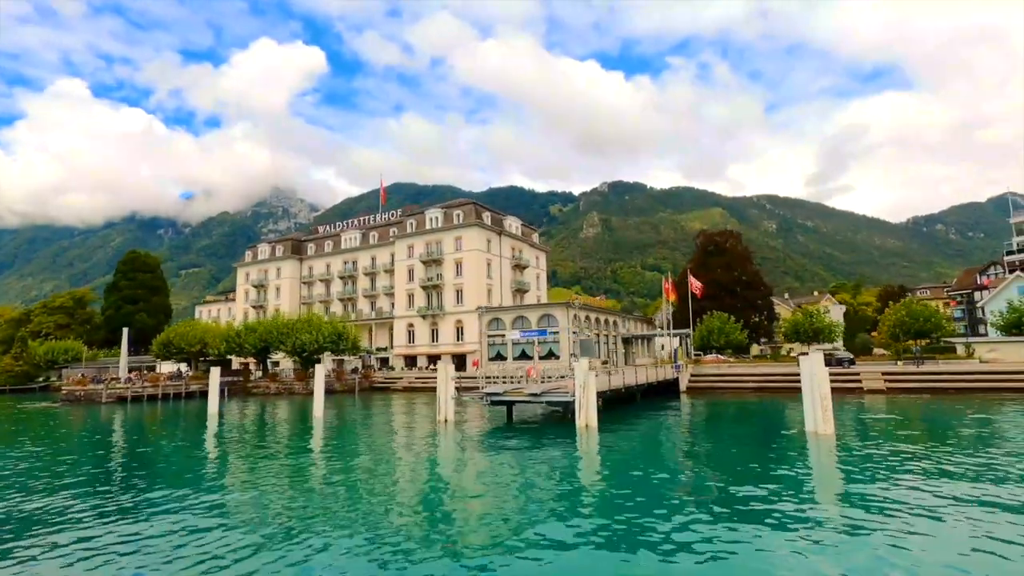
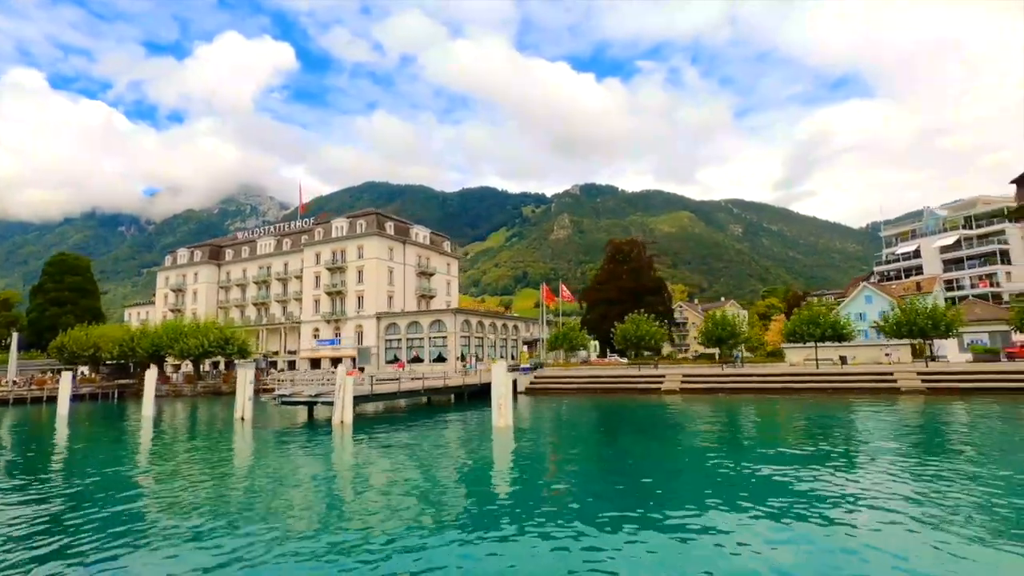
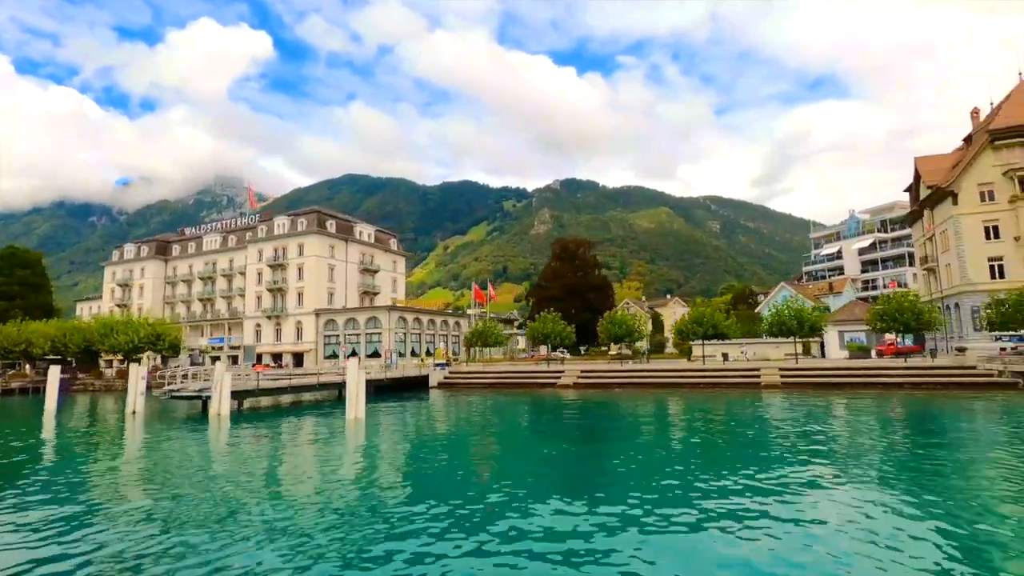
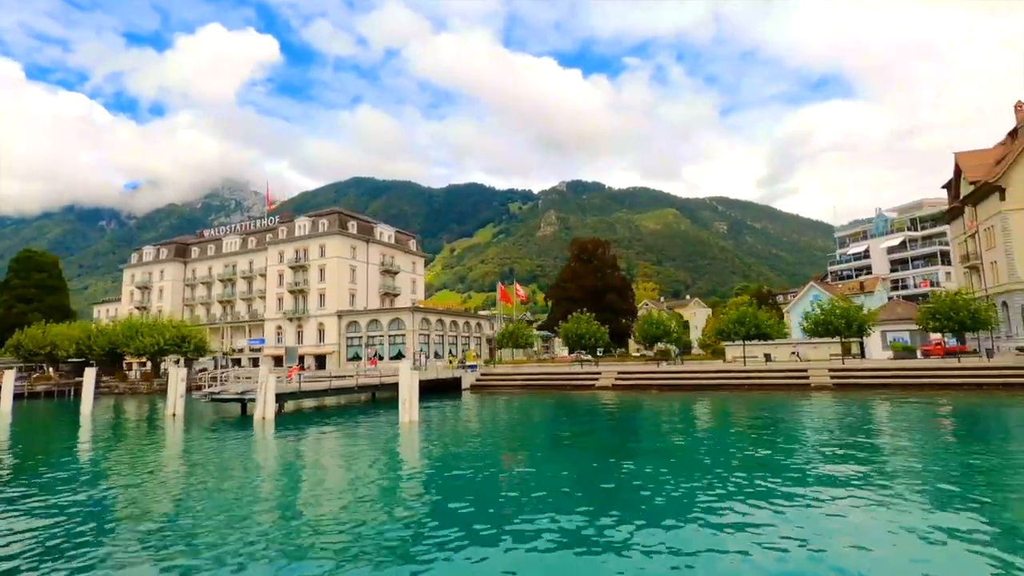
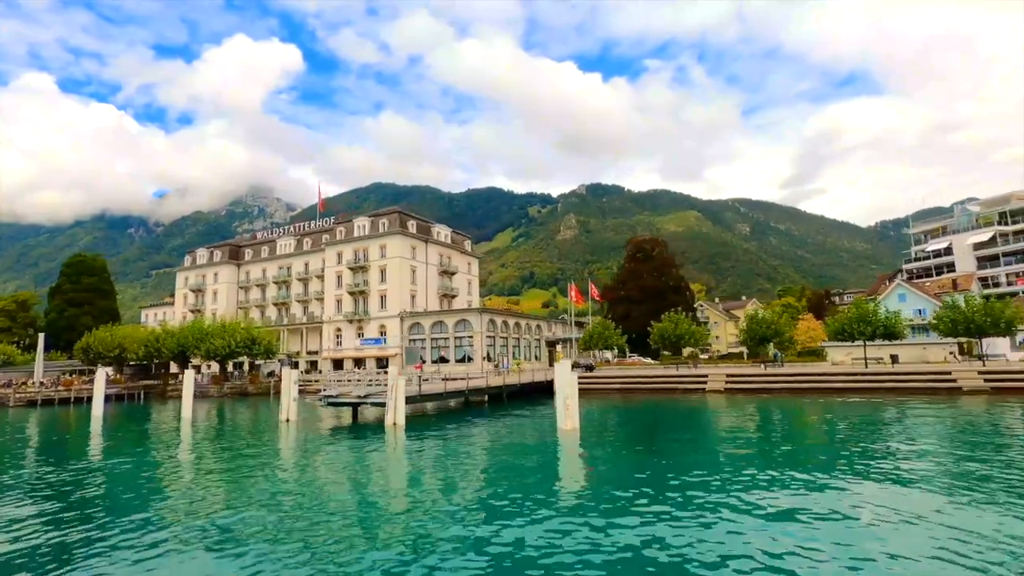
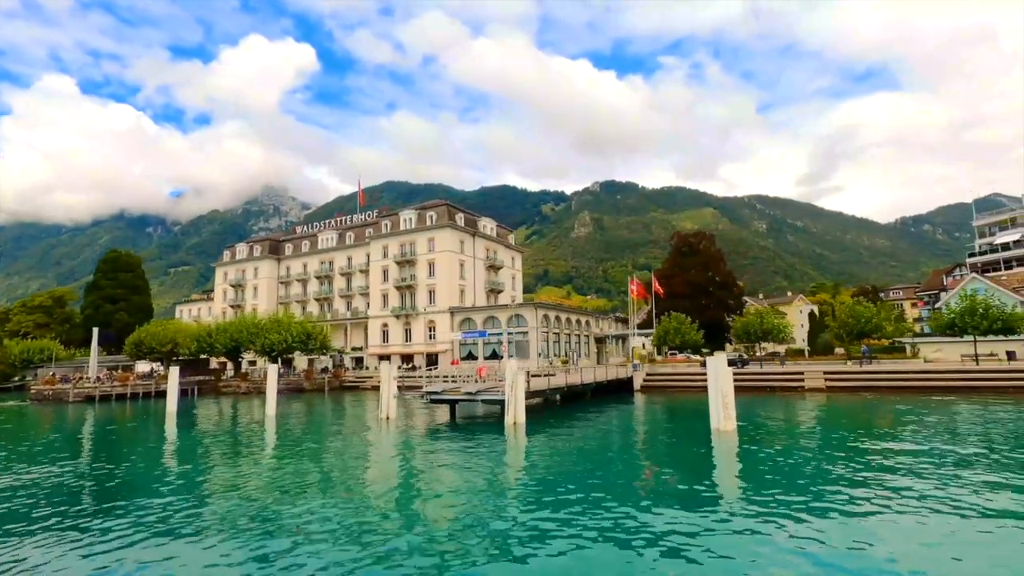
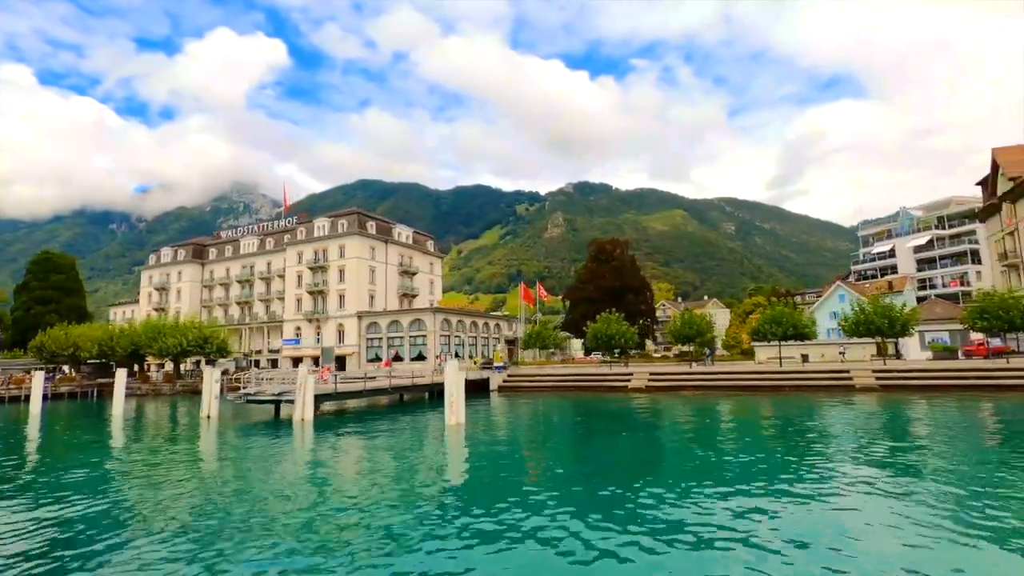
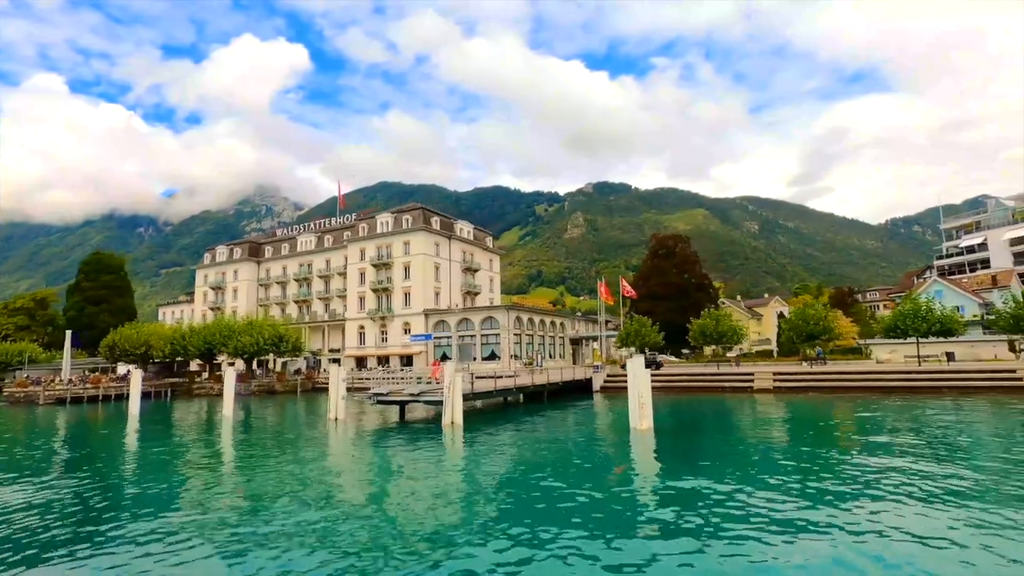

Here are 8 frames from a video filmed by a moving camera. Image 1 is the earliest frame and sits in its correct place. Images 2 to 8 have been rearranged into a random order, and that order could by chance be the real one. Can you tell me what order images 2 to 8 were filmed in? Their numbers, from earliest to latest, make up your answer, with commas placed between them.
6, 8, 5, 2, 7, 4, 3
